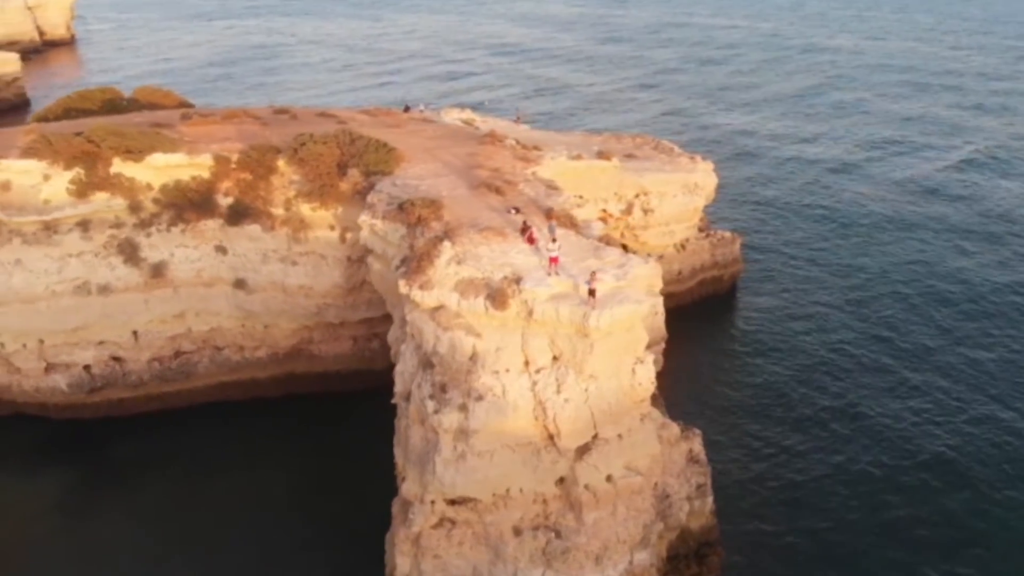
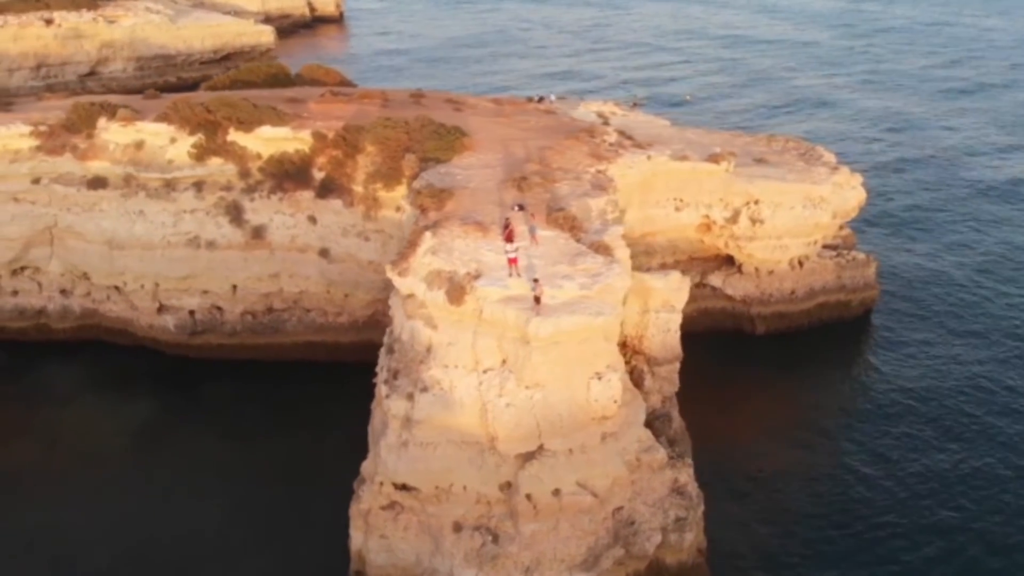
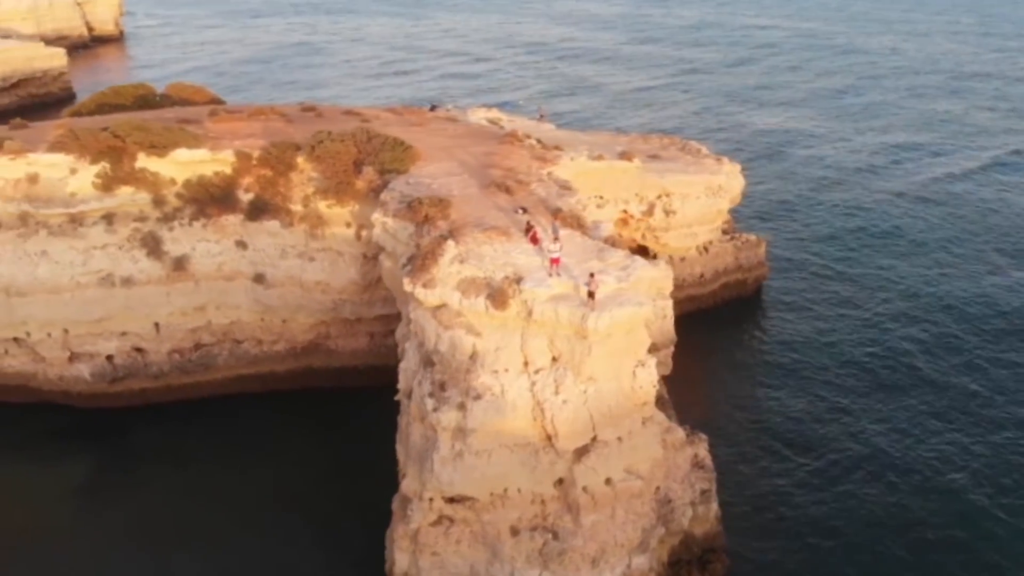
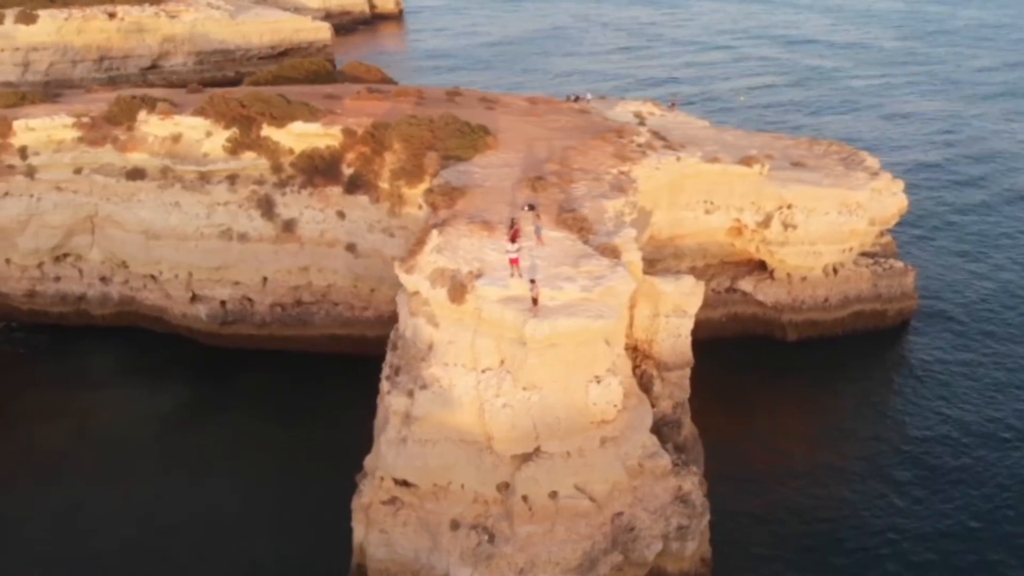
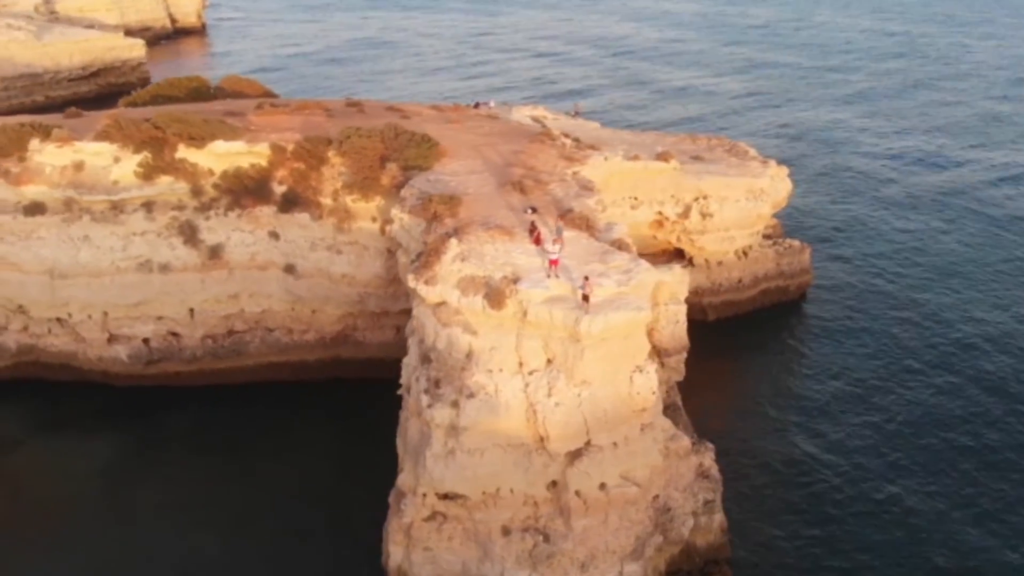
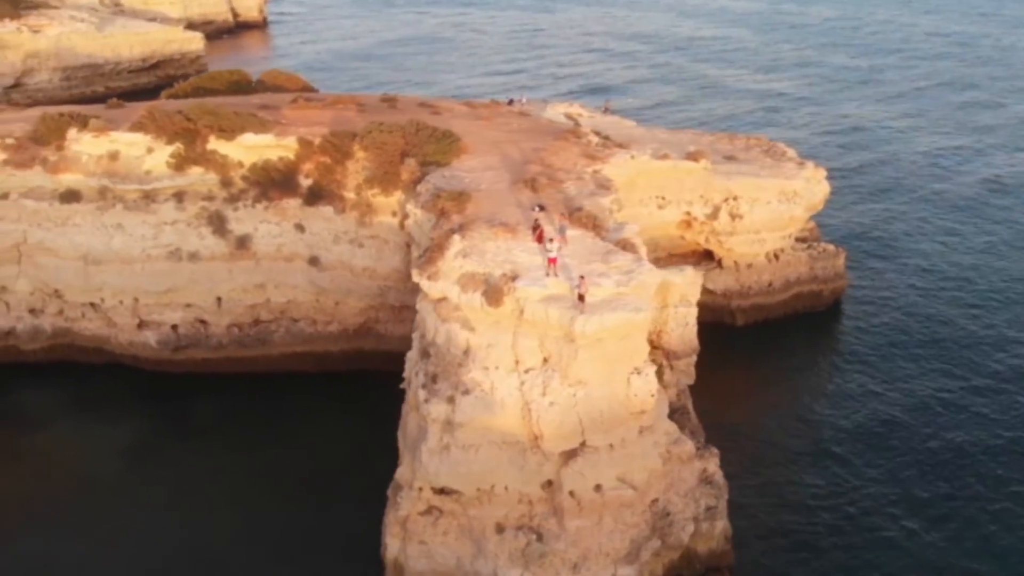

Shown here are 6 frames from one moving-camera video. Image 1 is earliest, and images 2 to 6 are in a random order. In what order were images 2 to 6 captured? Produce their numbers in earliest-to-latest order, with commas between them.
3, 5, 6, 2, 4
